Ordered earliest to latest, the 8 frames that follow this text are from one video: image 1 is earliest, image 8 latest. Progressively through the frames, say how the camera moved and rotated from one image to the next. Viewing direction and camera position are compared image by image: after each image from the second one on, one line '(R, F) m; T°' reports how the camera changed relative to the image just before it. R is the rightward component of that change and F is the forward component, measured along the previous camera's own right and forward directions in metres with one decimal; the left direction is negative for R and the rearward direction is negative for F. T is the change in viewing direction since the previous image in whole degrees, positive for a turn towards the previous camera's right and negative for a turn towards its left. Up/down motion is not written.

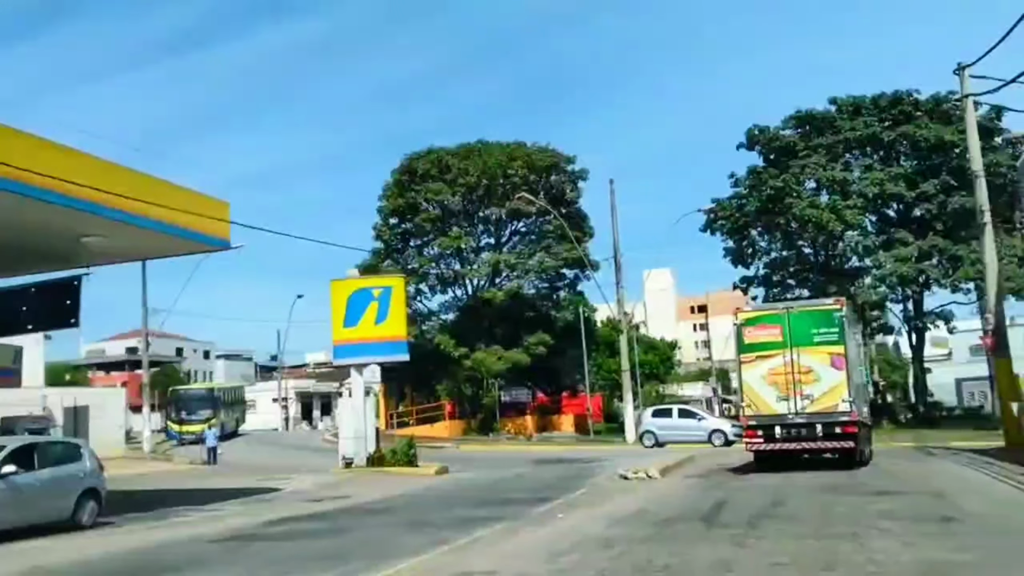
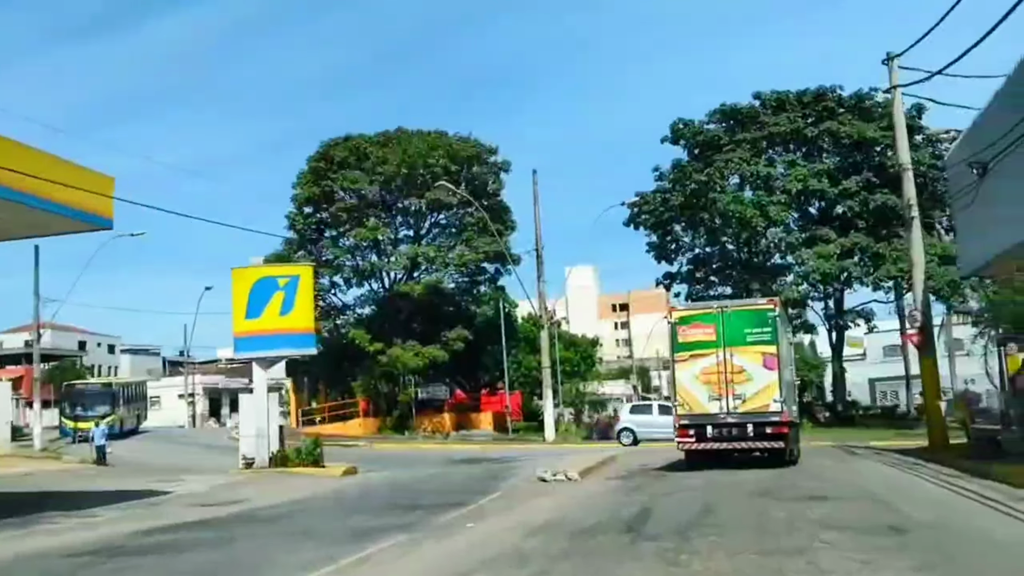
(+0.3, +1.8) m; +4°
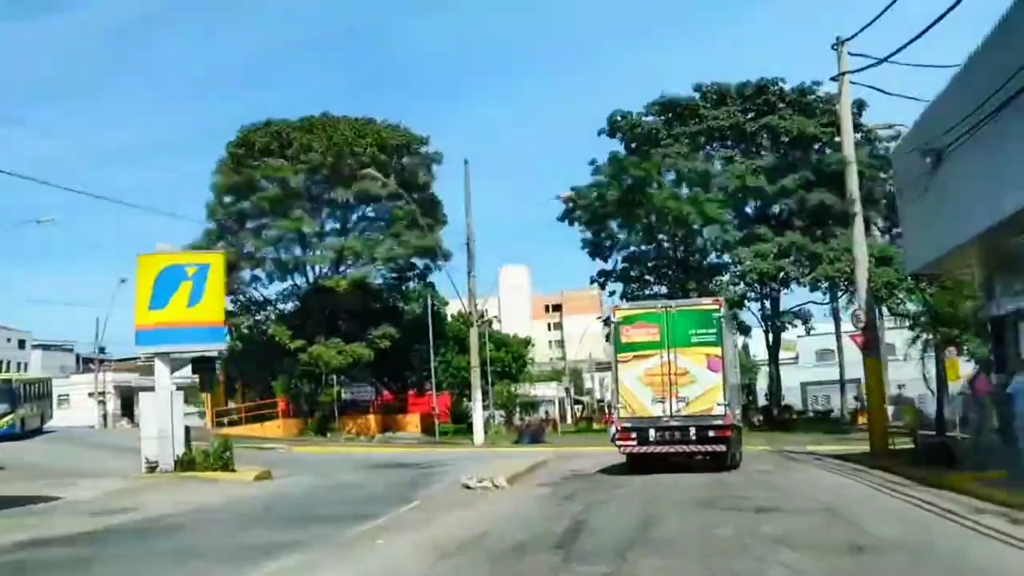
(+0.3, +2.1) m; +4°
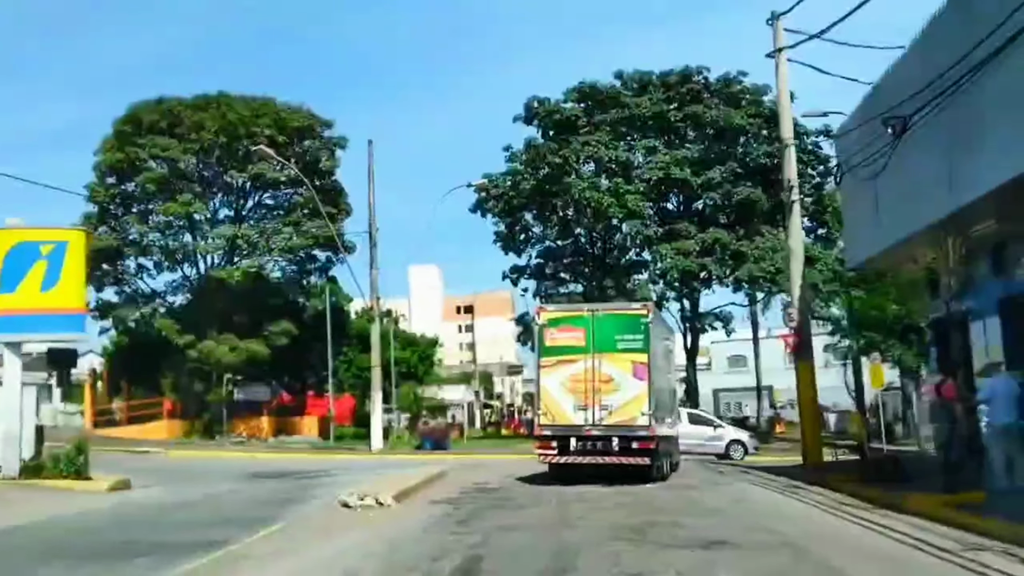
(+0.3, +3.3) m; +5°
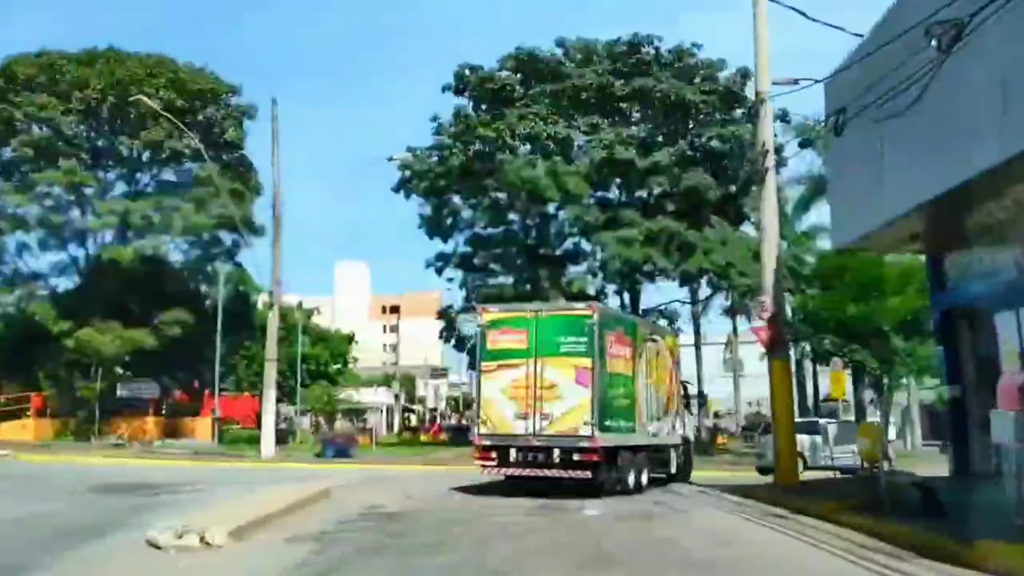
(+0.3, +5.0) m; +4°
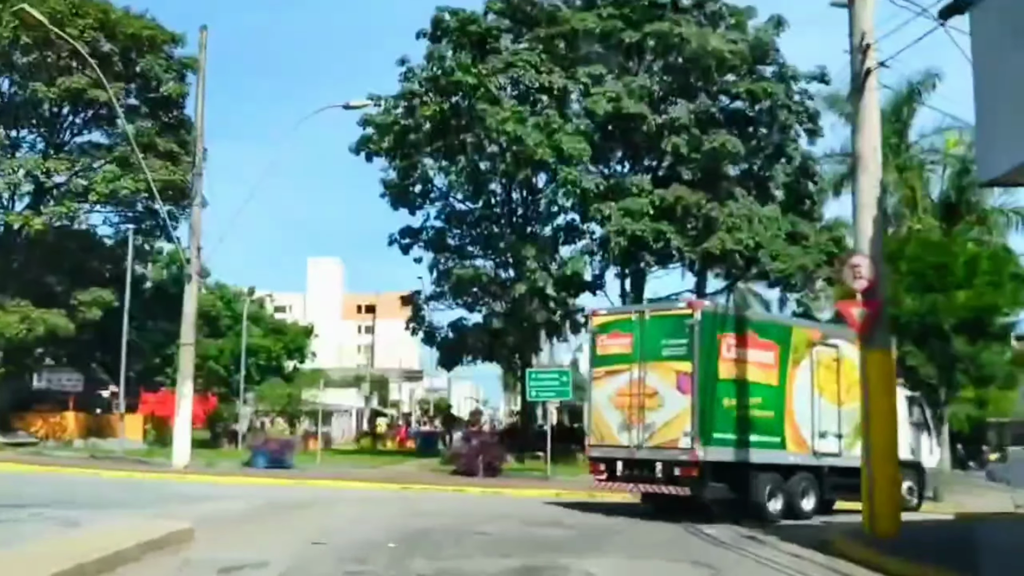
(+0.1, +6.8) m; +1°
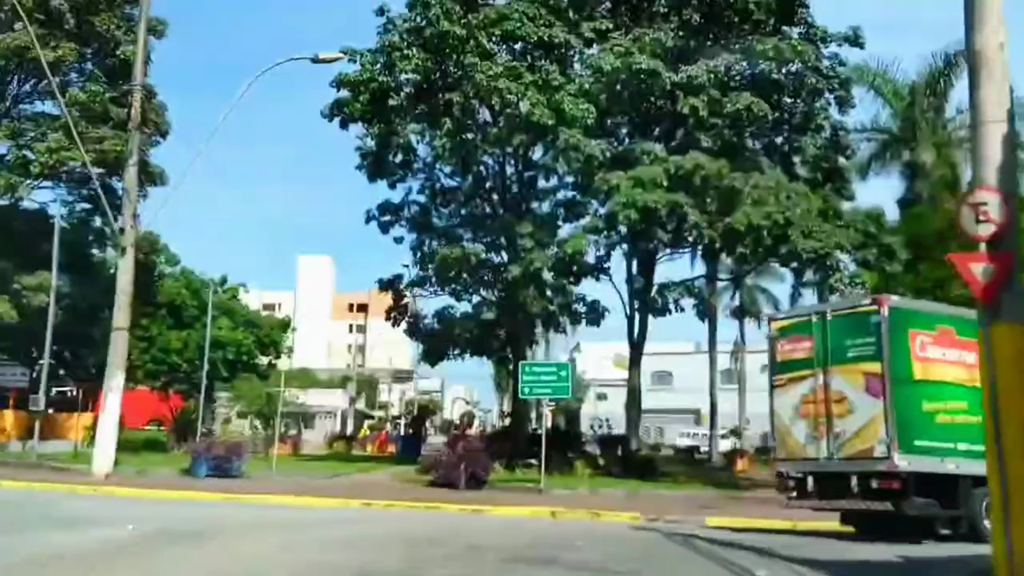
(+0.2, +4.3) m; 0°
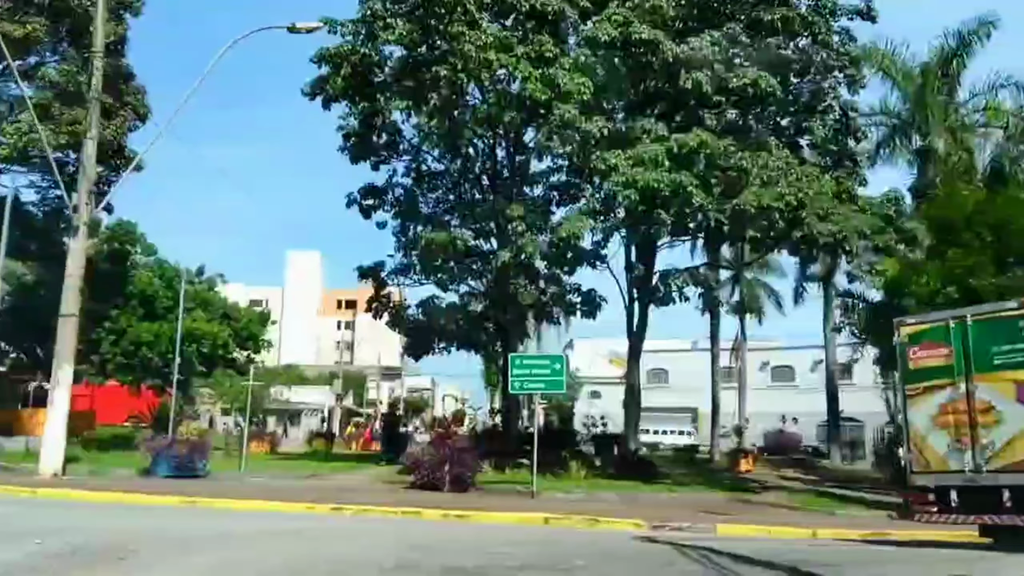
(0.0, +2.0) m; 0°
